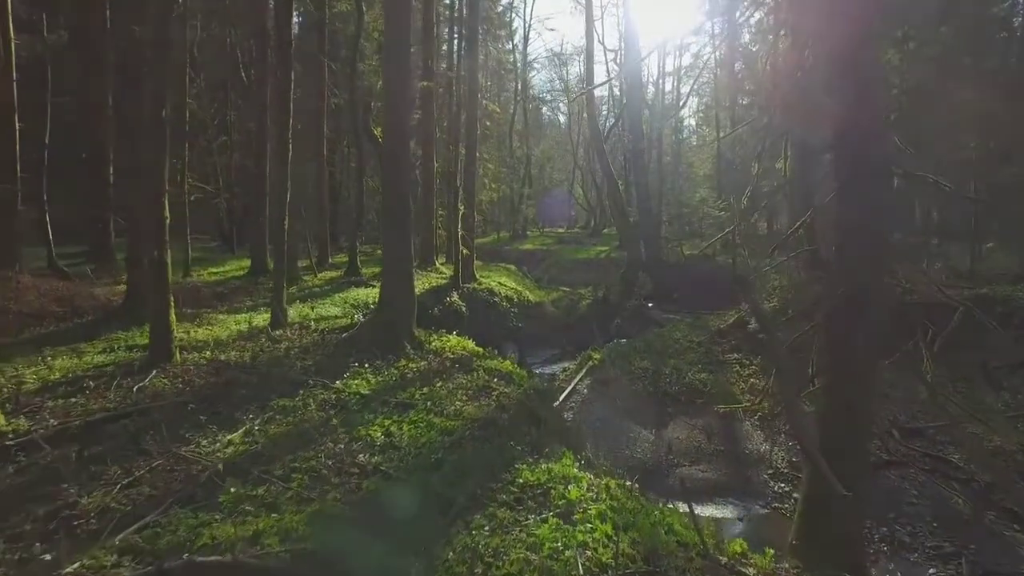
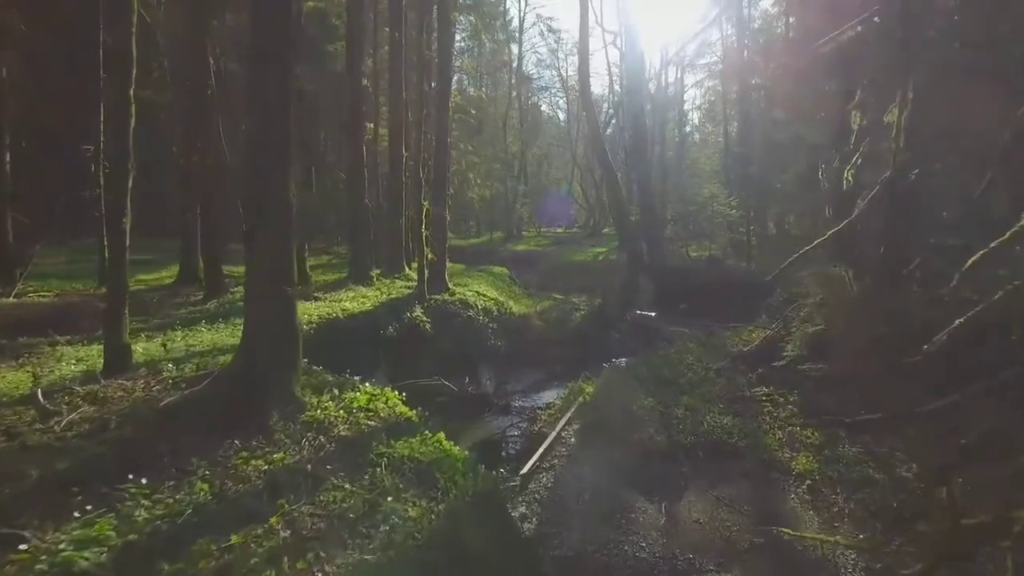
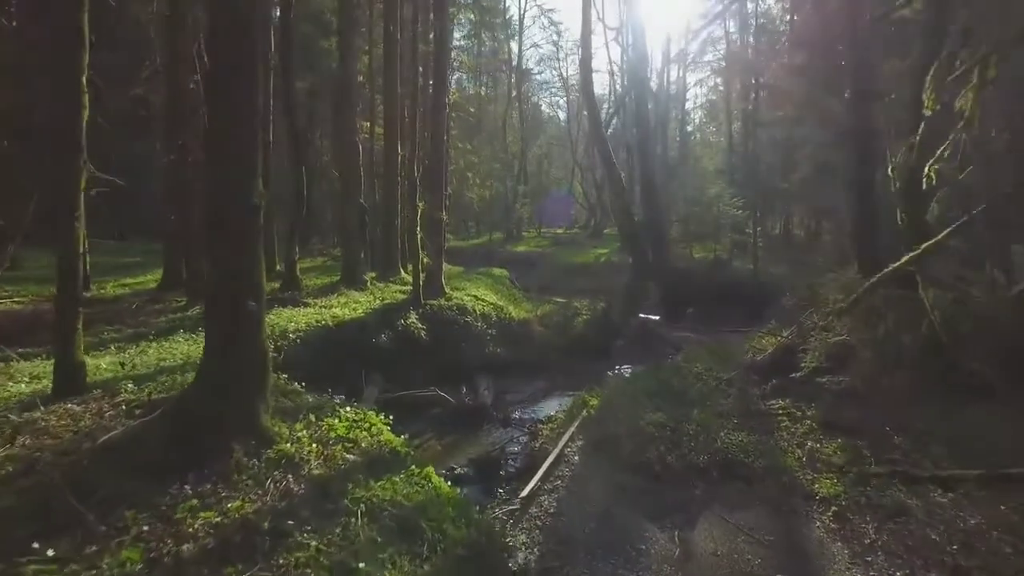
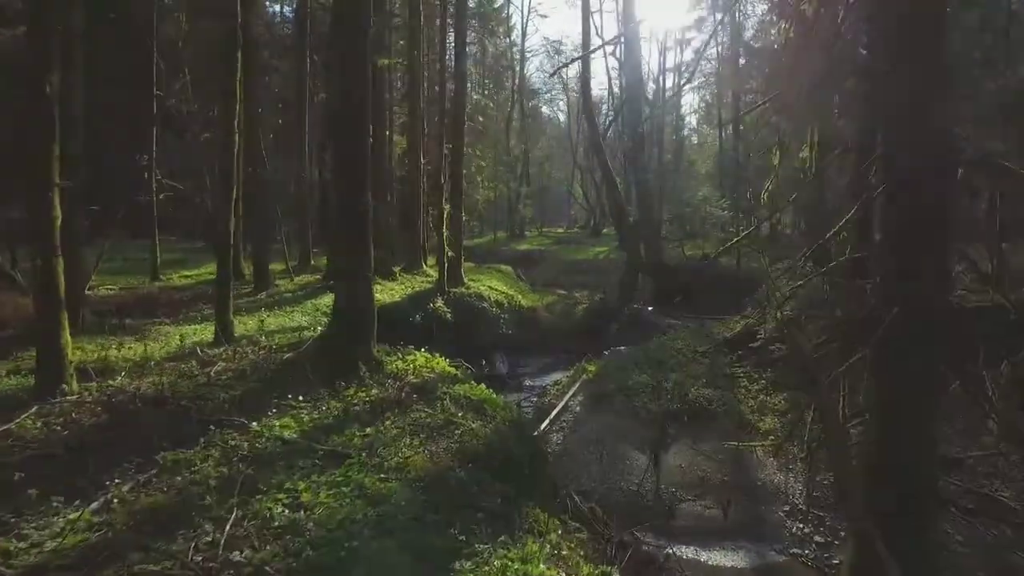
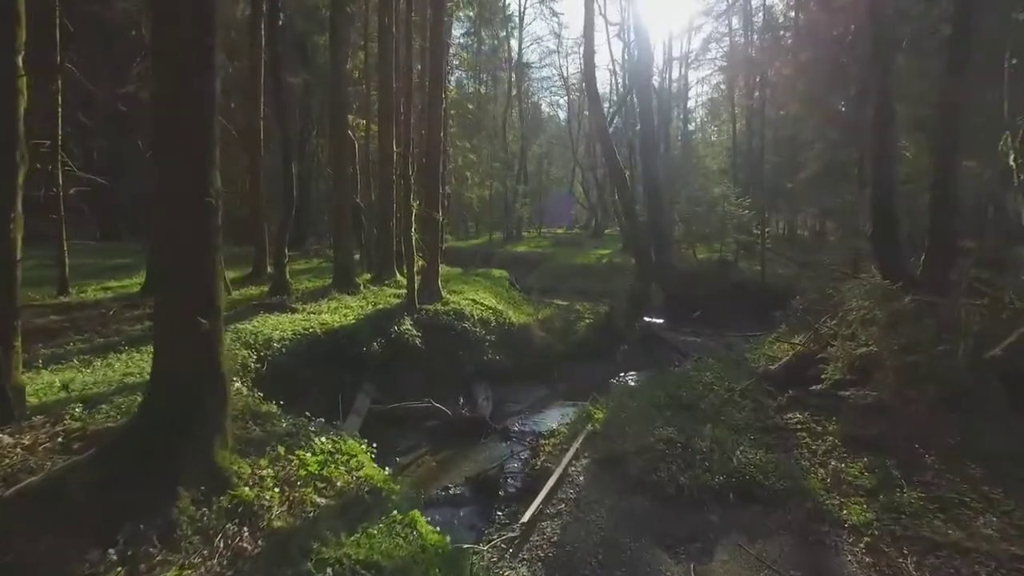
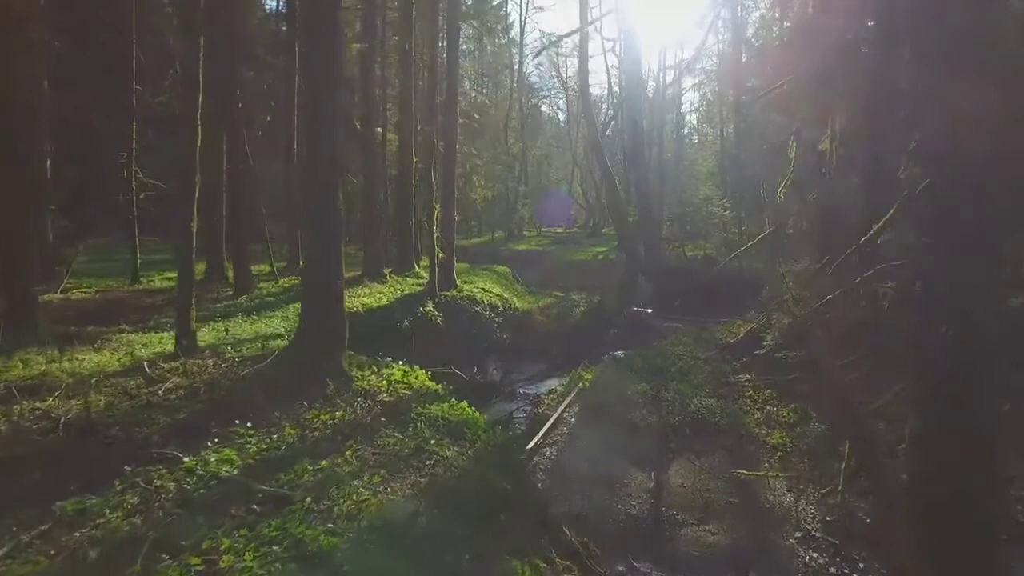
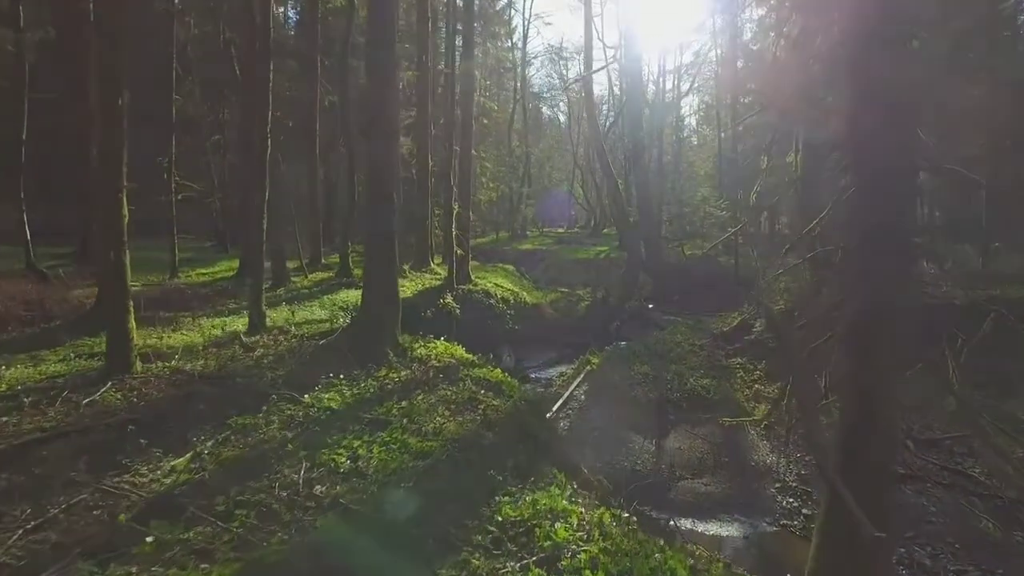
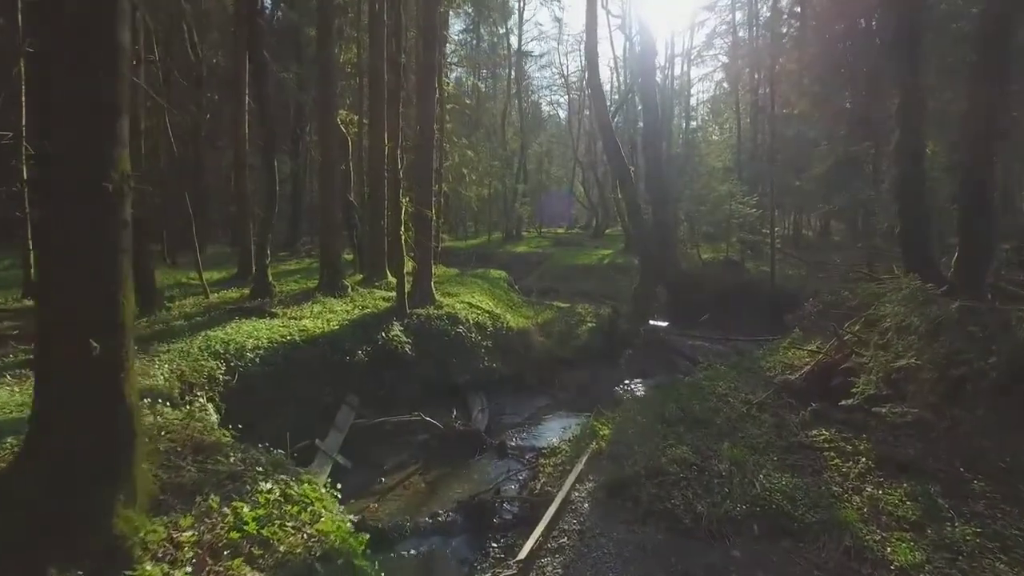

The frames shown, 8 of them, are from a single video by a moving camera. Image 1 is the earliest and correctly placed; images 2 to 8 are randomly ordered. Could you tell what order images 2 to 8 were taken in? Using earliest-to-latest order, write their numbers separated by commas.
7, 4, 6, 2, 3, 5, 8
